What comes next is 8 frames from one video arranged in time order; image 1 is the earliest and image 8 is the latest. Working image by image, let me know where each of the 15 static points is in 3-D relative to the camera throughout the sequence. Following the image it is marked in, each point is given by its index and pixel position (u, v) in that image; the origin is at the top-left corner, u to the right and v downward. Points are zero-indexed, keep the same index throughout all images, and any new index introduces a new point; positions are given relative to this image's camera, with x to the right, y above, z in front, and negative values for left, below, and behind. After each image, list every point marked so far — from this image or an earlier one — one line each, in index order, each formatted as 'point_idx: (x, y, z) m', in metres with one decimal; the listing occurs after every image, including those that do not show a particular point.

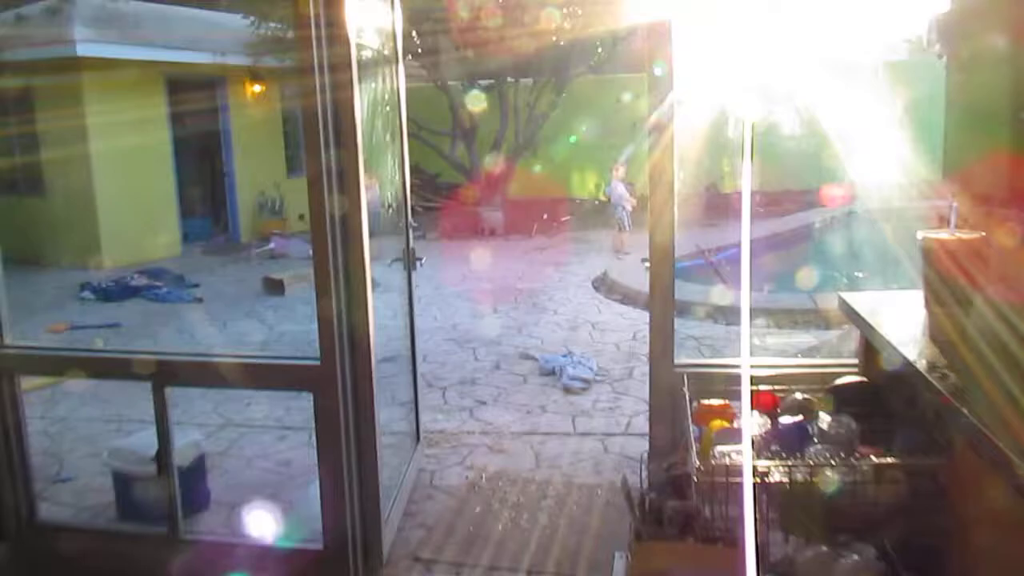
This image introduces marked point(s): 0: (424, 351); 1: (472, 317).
0: (-0.5, -0.4, +5.4) m
1: (-0.3, -0.2, +6.2) m
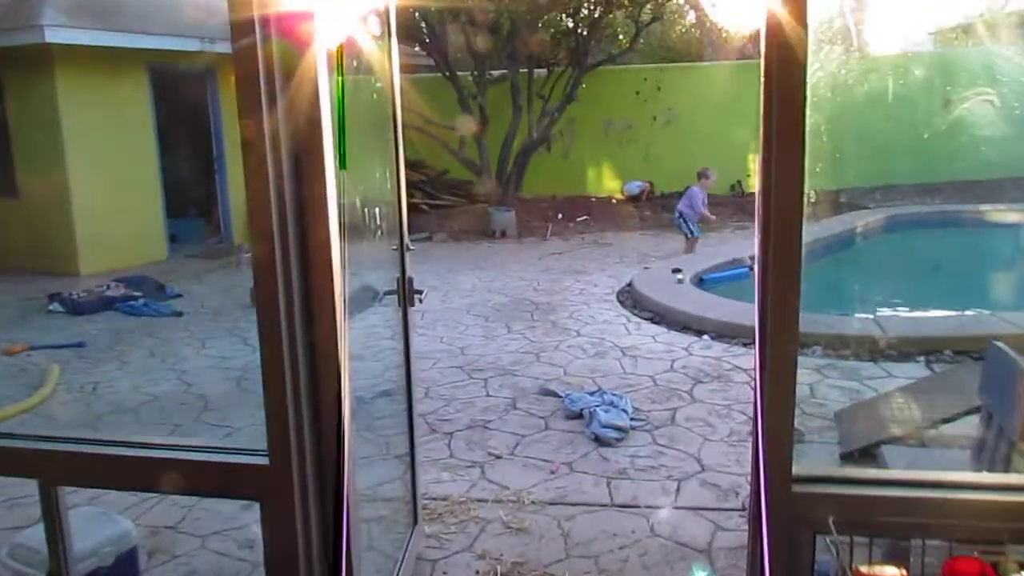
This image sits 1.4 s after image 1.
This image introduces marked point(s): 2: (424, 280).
0: (-0.5, -0.5, +4.6) m
1: (-0.2, -0.3, +5.4) m
2: (-0.7, +0.1, +7.1) m
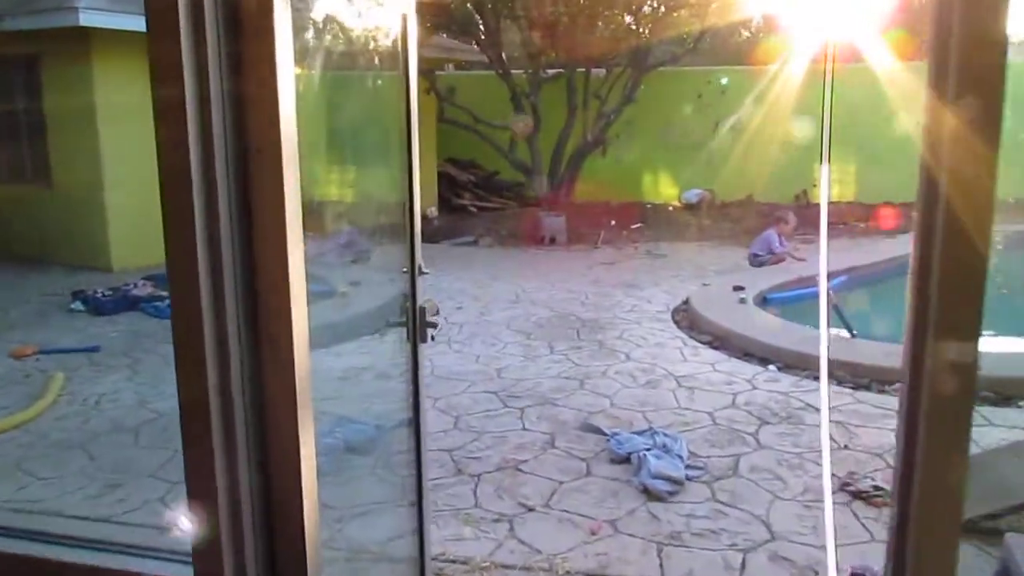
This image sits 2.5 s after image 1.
0: (-0.3, -0.6, +4.2) m
1: (+0.1, -0.4, +5.0) m
2: (-0.4, 0.0, +6.7) m
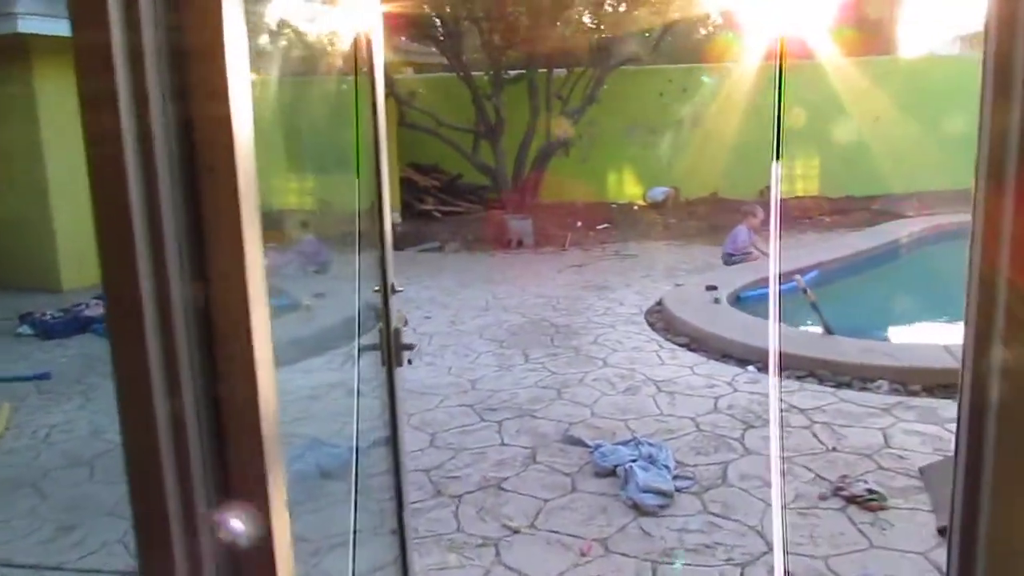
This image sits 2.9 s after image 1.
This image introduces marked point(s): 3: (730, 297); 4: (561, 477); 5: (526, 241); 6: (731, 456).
0: (-0.4, -0.7, +4.0) m
1: (-0.1, -0.5, +4.8) m
2: (-0.6, -0.1, +6.5) m
3: (+1.5, -0.1, +5.8) m
4: (+0.2, -0.7, +3.3) m
5: (+0.1, +0.5, +9.1) m
6: (+0.9, -0.7, +3.6) m
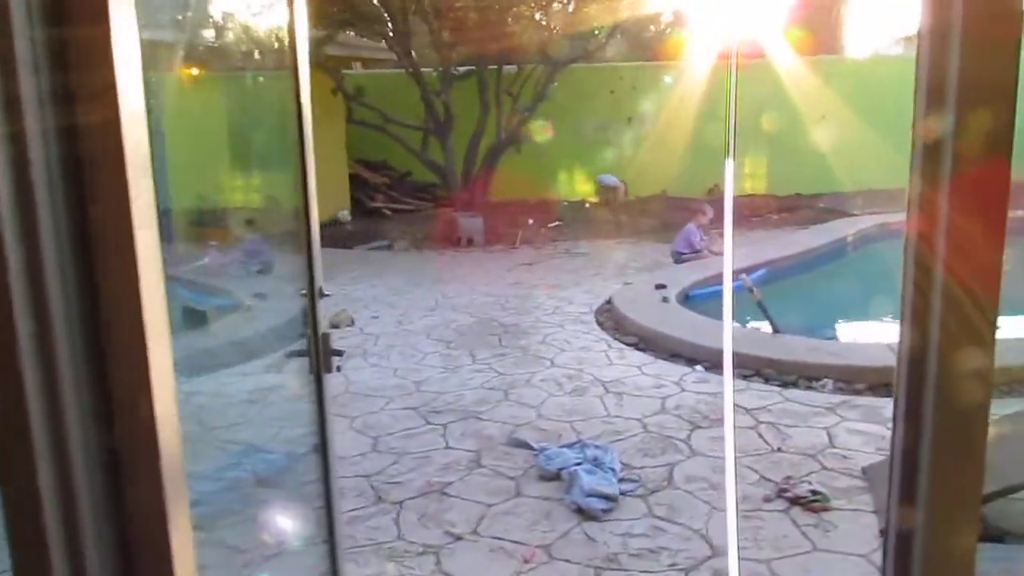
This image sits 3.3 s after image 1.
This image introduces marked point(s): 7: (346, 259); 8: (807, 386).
0: (-0.6, -0.7, +3.9) m
1: (-0.4, -0.5, +4.8) m
2: (-1.0, -0.1, +6.4) m
3: (+1.2, -0.1, +5.8) m
4: (0.0, -0.7, +3.2) m
5: (-0.4, +0.5, +9.0) m
6: (+0.7, -0.7, +3.6) m
7: (-1.6, +0.3, +8.1) m
8: (+1.5, -0.5, +4.3) m
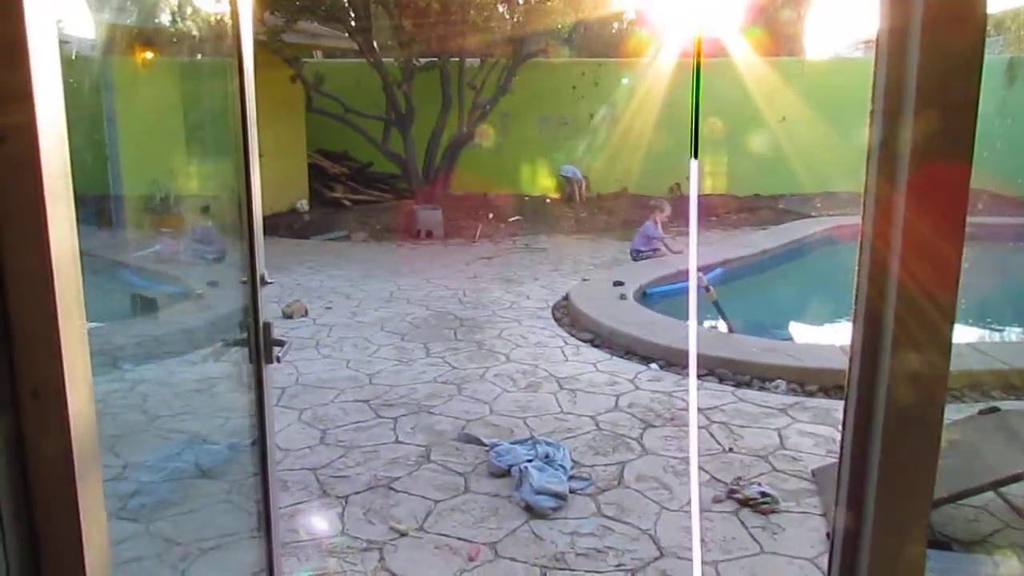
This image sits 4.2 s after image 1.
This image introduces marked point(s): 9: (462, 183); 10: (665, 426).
0: (-0.8, -0.6, +3.9) m
1: (-0.6, -0.4, +4.7) m
2: (-1.3, 0.0, +6.3) m
3: (+0.9, 0.0, +5.8) m
4: (-0.2, -0.7, +3.2) m
5: (-0.8, +0.6, +9.0) m
6: (+0.5, -0.7, +3.6) m
7: (-2.0, +0.4, +8.0) m
8: (+1.3, -0.5, +4.4) m
9: (-0.6, +1.3, +10.8) m
10: (+0.7, -0.7, +4.1) m
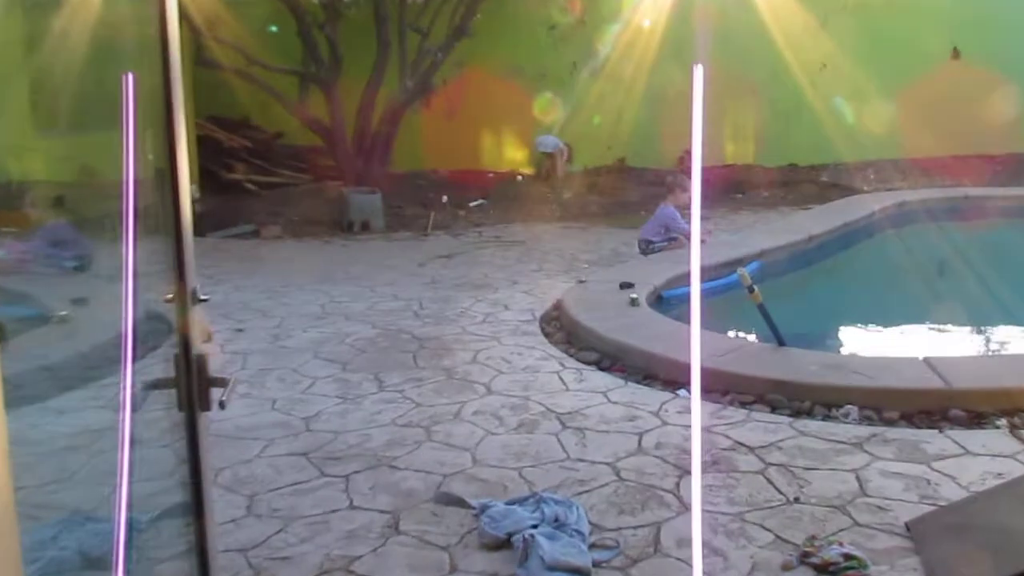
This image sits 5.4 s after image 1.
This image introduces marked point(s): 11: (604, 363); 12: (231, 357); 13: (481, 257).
0: (-0.8, -0.8, +2.8) m
1: (-0.7, -0.5, +3.6) m
2: (-1.6, 0.0, +5.1) m
3: (+0.6, 0.0, +4.9) m
4: (-0.1, -0.8, +2.2) m
5: (-1.4, +0.7, +7.7) m
6: (+0.6, -0.8, +2.6) m
7: (-2.4, +0.4, +6.6) m
8: (+1.2, -0.5, +3.5) m
9: (-1.5, +1.6, +9.5) m
10: (+0.7, -0.7, +3.2) m
11: (+0.4, -0.3, +4.1) m
12: (-1.4, -0.3, +4.2) m
13: (-0.4, +0.3, +6.1) m
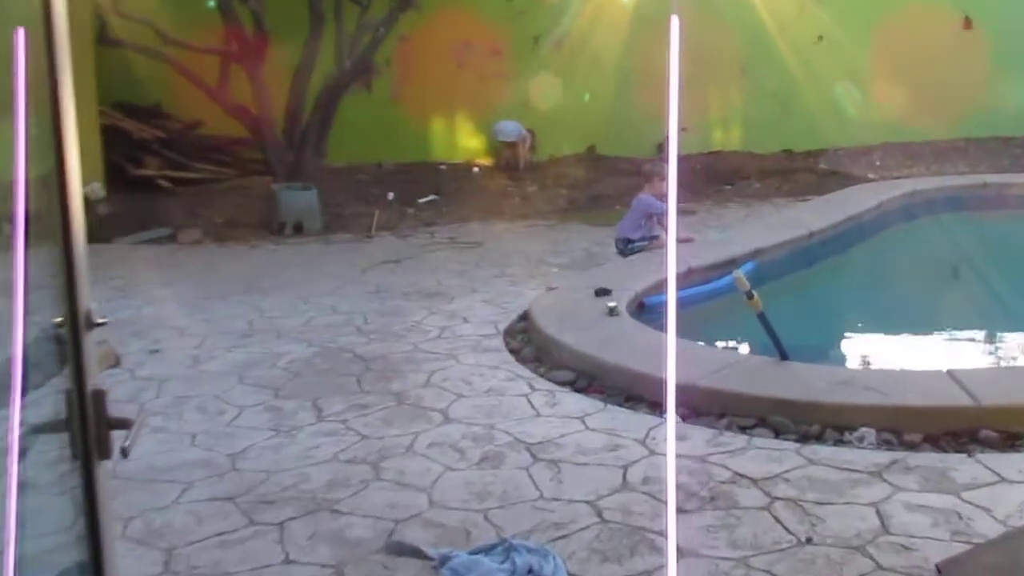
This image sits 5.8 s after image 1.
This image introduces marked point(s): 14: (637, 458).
0: (-0.9, -0.8, +2.2) m
1: (-0.8, -0.6, +3.0) m
2: (-1.8, -0.1, +4.5) m
3: (+0.4, 0.0, +4.4) m
4: (-0.1, -0.9, +1.7) m
5: (-1.8, +0.7, +7.1) m
6: (+0.5, -0.8, +2.1) m
7: (-2.8, +0.3, +6.0) m
8: (+1.1, -0.5, +3.0) m
9: (-2.0, +1.6, +8.9) m
10: (+0.6, -0.7, +2.7) m
11: (+0.2, -0.3, +3.6) m
12: (-1.6, -0.4, +3.6) m
13: (-0.7, +0.3, +5.5) m
14: (+0.4, -0.6, +2.9) m
